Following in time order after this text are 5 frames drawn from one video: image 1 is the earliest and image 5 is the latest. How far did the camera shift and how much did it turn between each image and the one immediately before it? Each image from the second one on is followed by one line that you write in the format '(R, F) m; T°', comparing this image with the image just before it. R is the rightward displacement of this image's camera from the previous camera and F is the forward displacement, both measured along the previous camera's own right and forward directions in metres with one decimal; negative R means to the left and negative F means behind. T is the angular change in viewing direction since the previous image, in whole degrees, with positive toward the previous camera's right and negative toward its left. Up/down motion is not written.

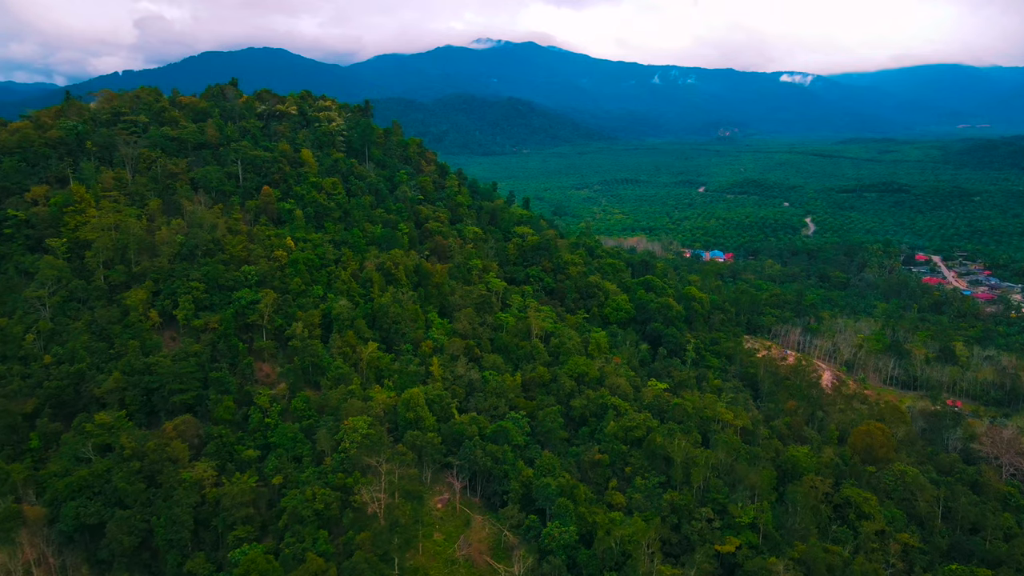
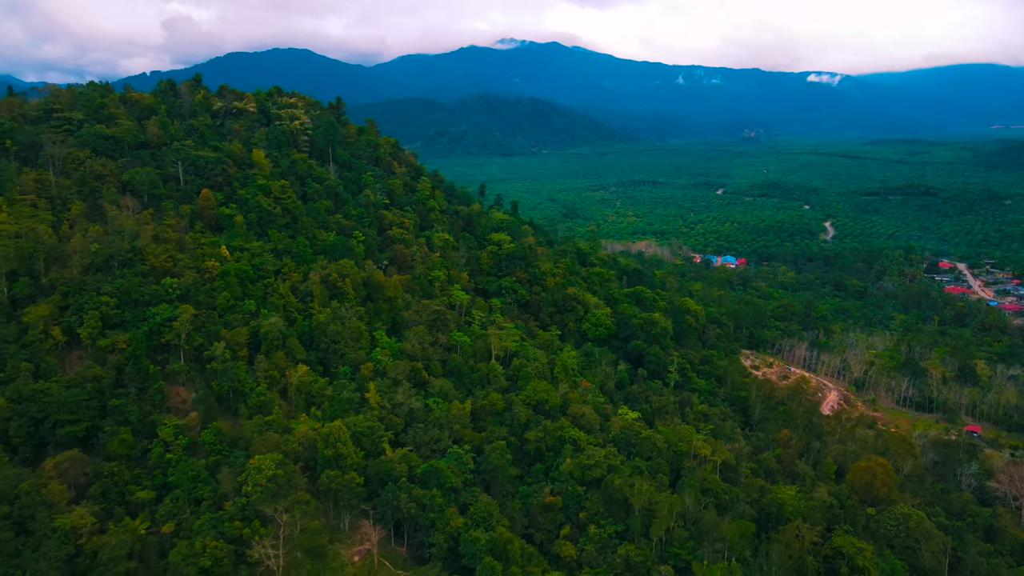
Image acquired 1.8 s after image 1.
(+2.1, +2.7) m; -2°
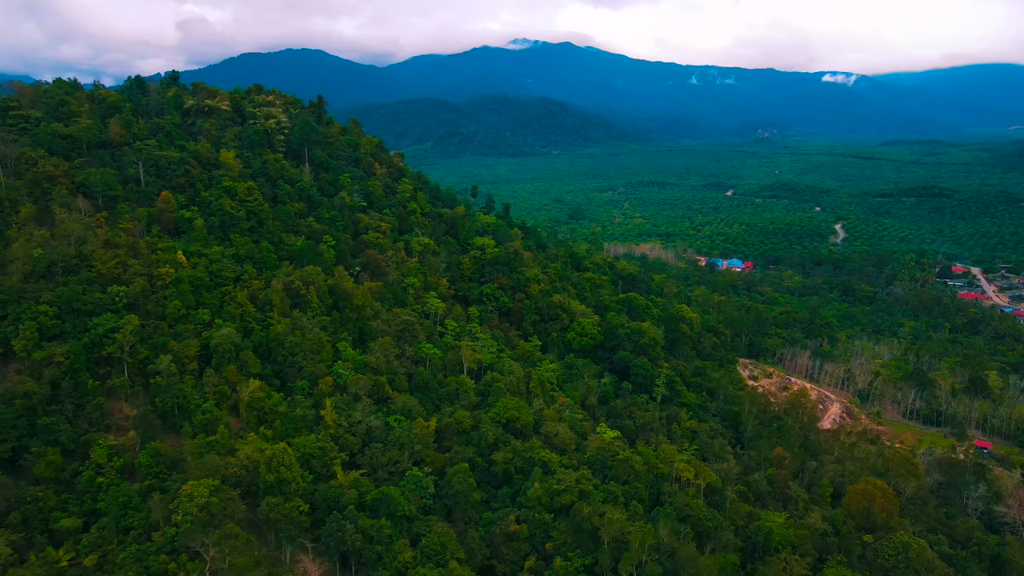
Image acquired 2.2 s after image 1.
(+1.2, +1.5) m; -1°
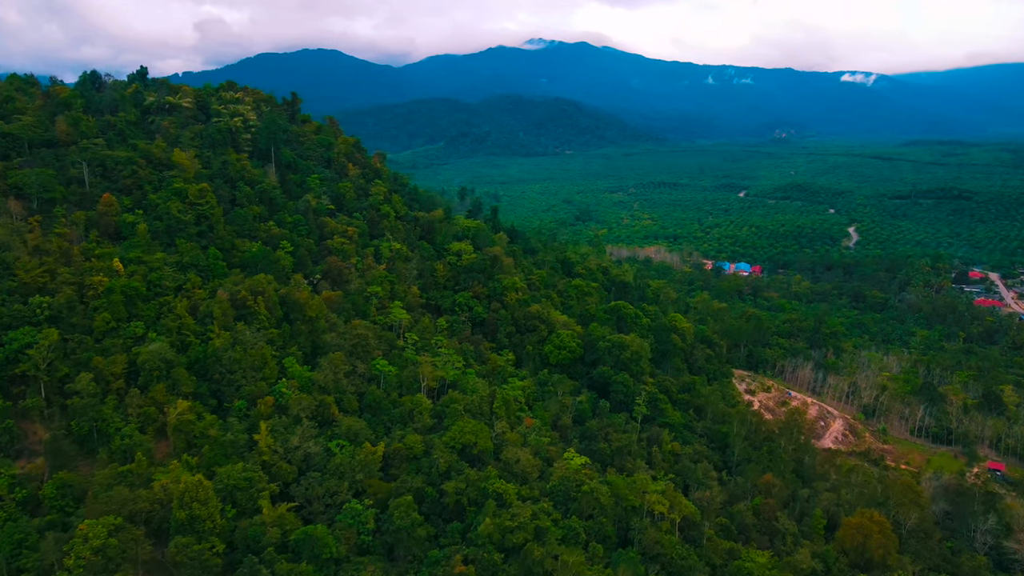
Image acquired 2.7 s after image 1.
(+1.5, +1.9) m; -1°
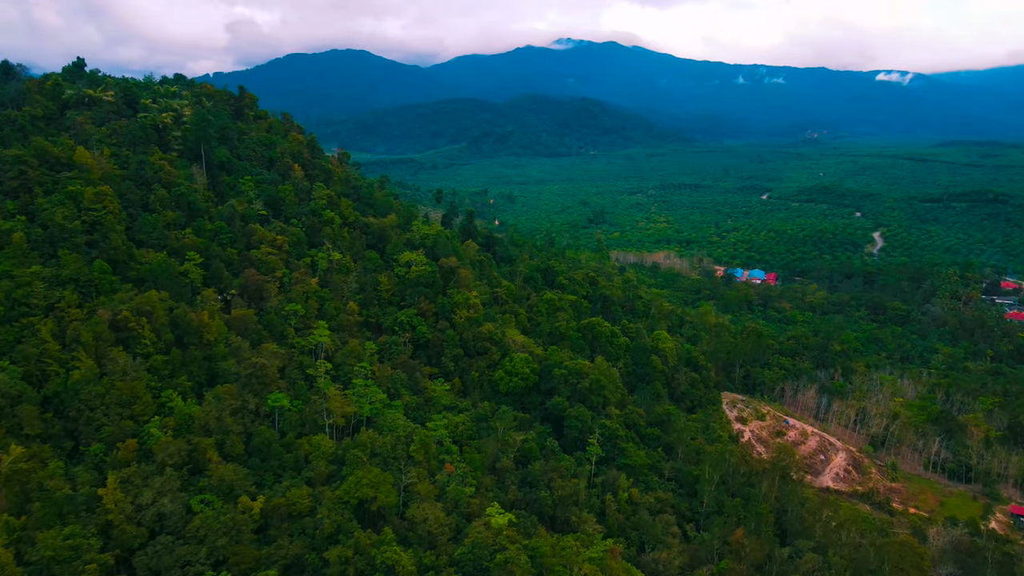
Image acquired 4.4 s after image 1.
(+2.5, +3.2) m; -2°
